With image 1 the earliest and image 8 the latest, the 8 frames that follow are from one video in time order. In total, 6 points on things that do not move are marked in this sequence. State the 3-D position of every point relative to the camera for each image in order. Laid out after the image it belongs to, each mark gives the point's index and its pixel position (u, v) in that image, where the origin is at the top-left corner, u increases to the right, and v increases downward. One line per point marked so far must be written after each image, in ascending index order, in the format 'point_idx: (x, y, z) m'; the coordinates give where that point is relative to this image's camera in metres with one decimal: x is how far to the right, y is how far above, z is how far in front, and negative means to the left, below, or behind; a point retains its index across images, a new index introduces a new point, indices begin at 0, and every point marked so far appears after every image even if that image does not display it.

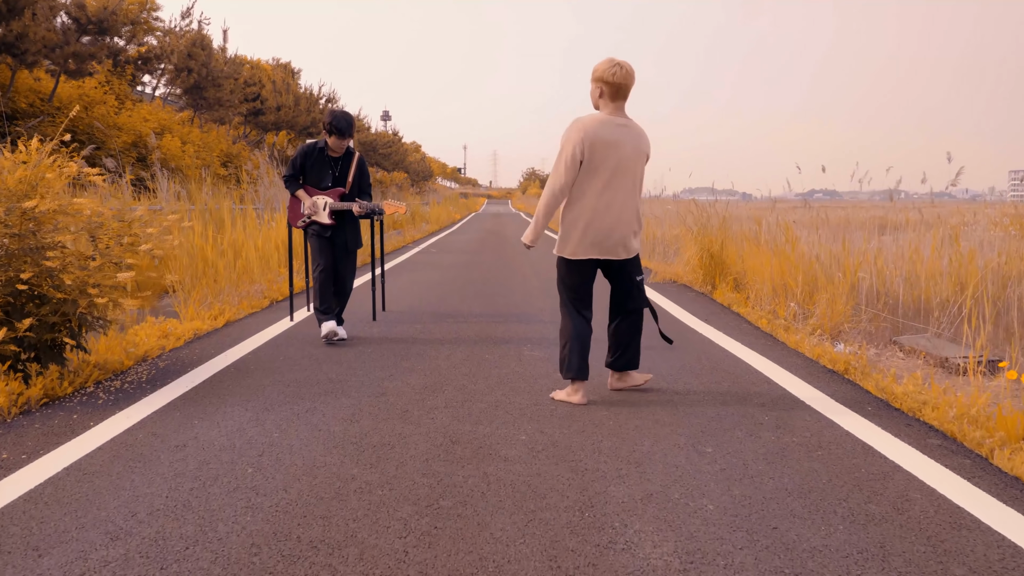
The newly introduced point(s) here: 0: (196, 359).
0: (-2.2, -0.5, +4.7) m
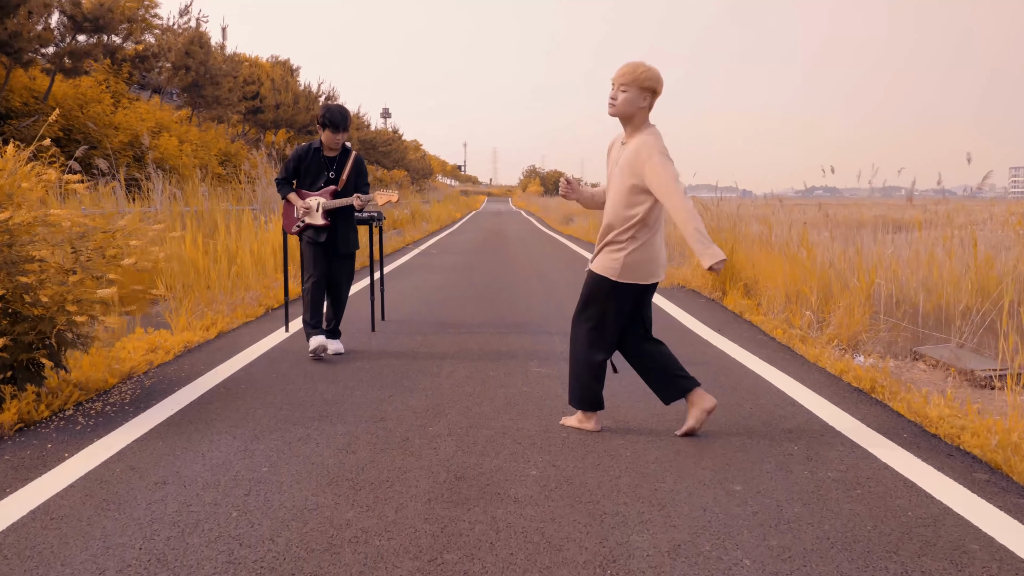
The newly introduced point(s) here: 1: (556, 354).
0: (-2.2, -0.6, +4.5) m
1: (+0.3, -0.5, +4.9) m
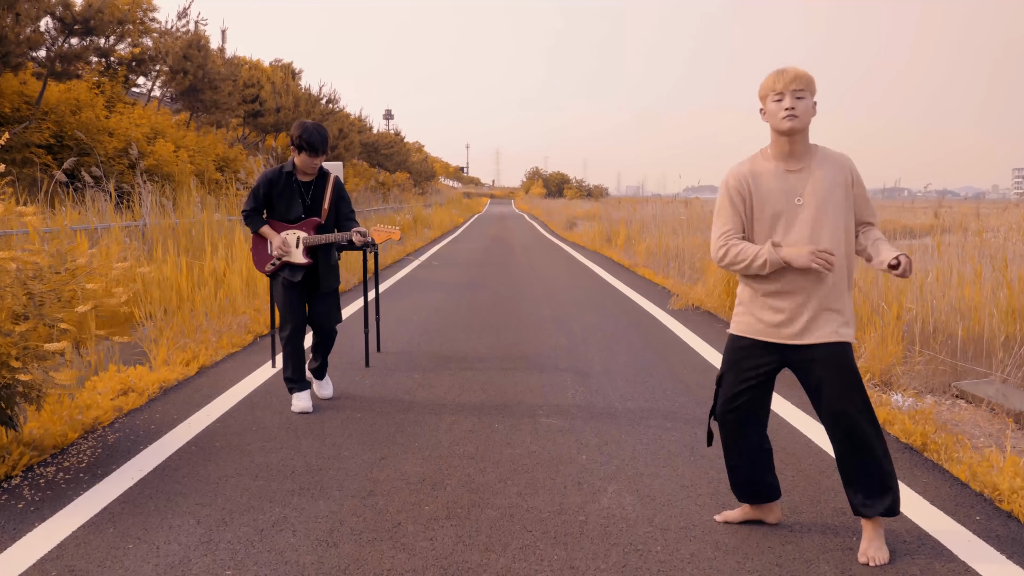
0: (-2.1, -0.8, +4.0) m
1: (+0.4, -0.7, +4.4) m
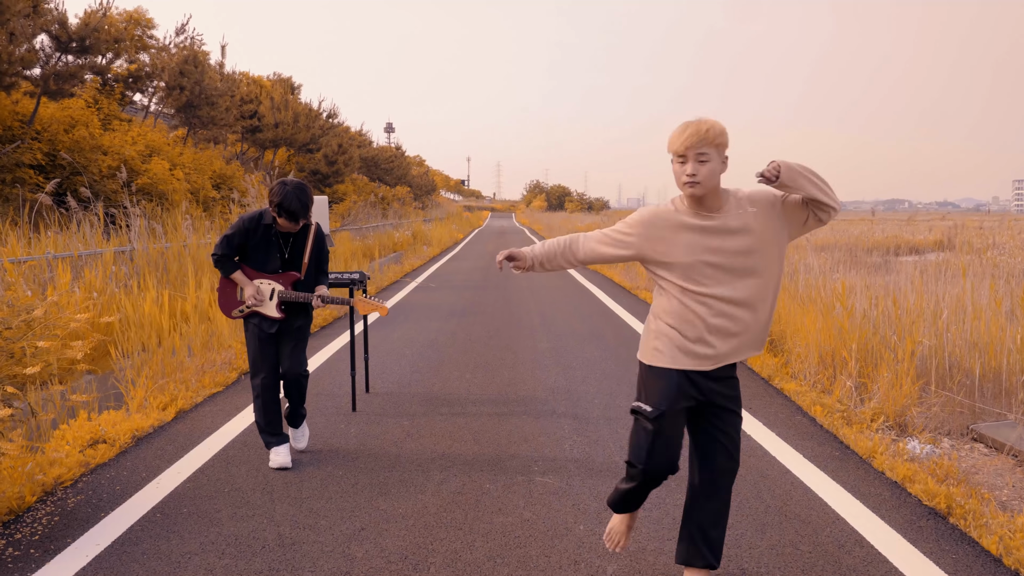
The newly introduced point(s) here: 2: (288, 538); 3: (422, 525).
0: (-2.2, -1.1, +3.8) m
1: (+0.3, -1.0, +4.1) m
2: (-1.0, -1.2, +3.2) m
3: (-0.4, -1.1, +3.3) m
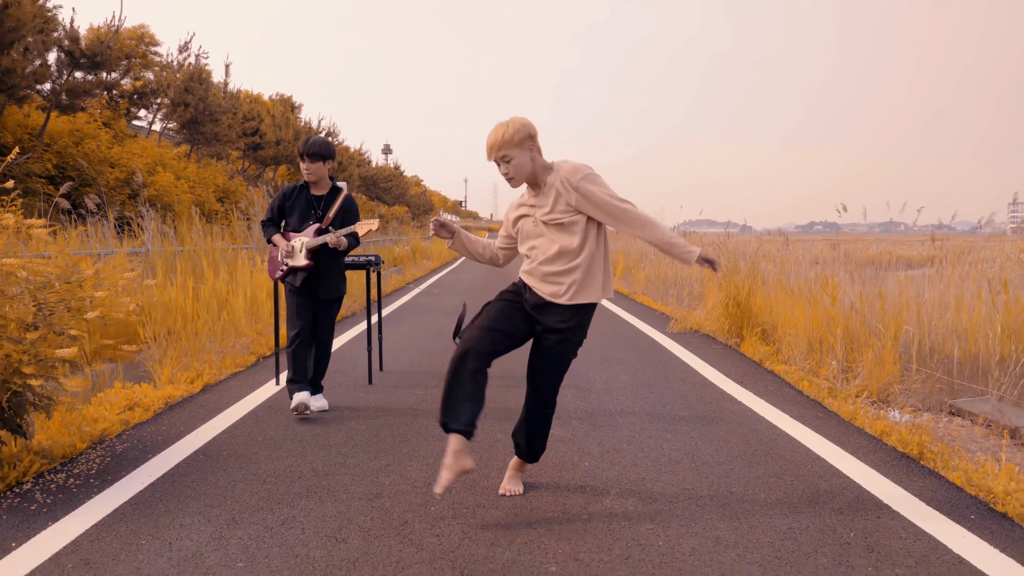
0: (-2.1, -0.9, +4.1) m
1: (+0.4, -0.8, +4.5) m
2: (-1.0, -0.9, +3.5) m
3: (-0.4, -0.9, +3.6) m
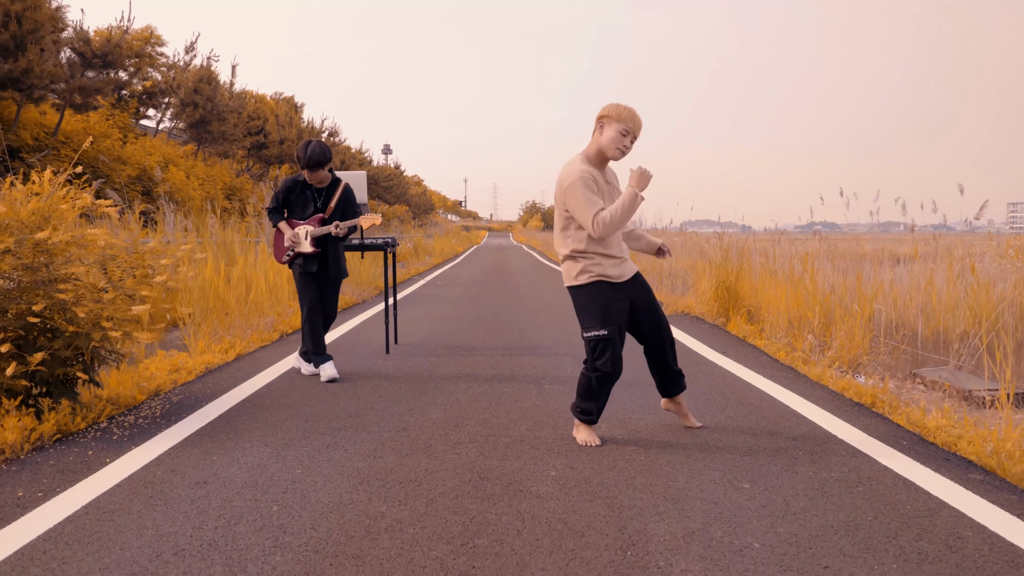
0: (-2.1, -0.7, +4.7) m
1: (+0.4, -0.6, +5.1) m
2: (-0.9, -0.8, +4.1) m
3: (-0.3, -0.7, +4.2) m
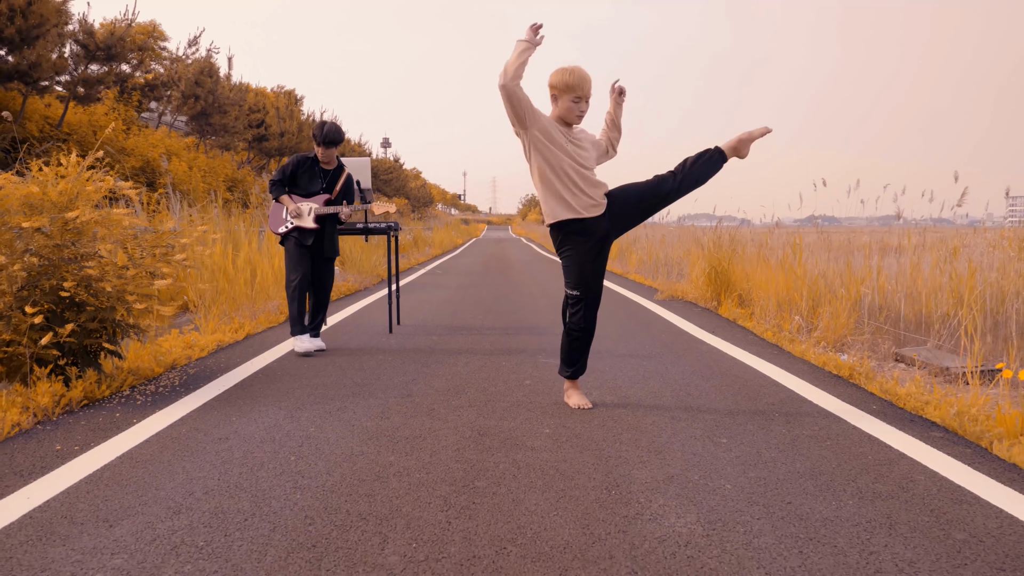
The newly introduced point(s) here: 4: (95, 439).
0: (-2.1, -0.6, +4.9) m
1: (+0.4, -0.5, +5.3) m
2: (-1.0, -0.6, +4.3) m
3: (-0.4, -0.6, +4.5) m
4: (-2.0, -0.7, +3.2) m
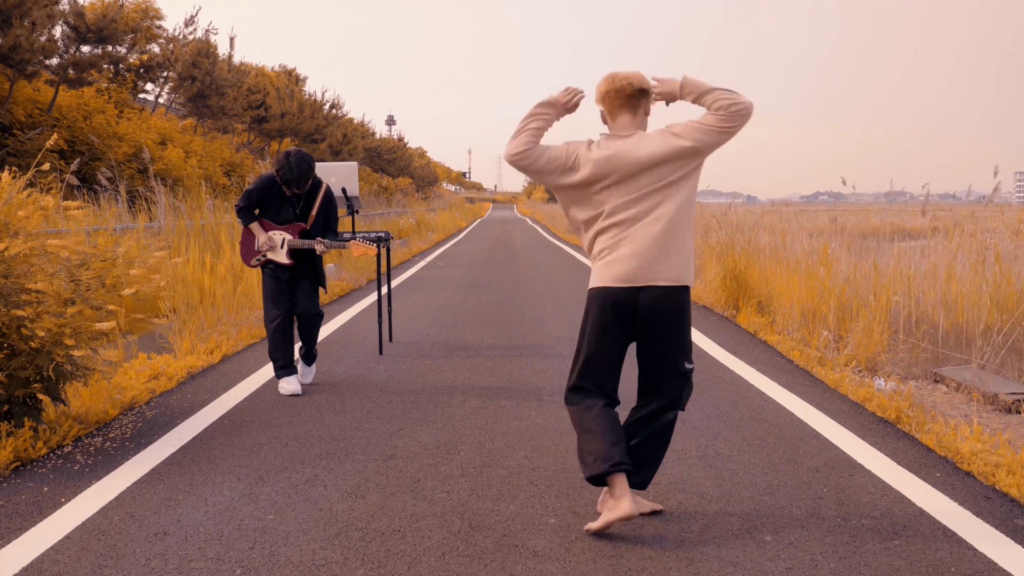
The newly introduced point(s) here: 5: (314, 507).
0: (-2.1, -0.8, +4.4) m
1: (+0.4, -0.7, +4.8) m
2: (-1.0, -0.8, +3.8) m
3: (-0.4, -0.8, +3.9) m
4: (-2.0, -1.0, +2.7) m
5: (-0.8, -0.9, +2.9) m
